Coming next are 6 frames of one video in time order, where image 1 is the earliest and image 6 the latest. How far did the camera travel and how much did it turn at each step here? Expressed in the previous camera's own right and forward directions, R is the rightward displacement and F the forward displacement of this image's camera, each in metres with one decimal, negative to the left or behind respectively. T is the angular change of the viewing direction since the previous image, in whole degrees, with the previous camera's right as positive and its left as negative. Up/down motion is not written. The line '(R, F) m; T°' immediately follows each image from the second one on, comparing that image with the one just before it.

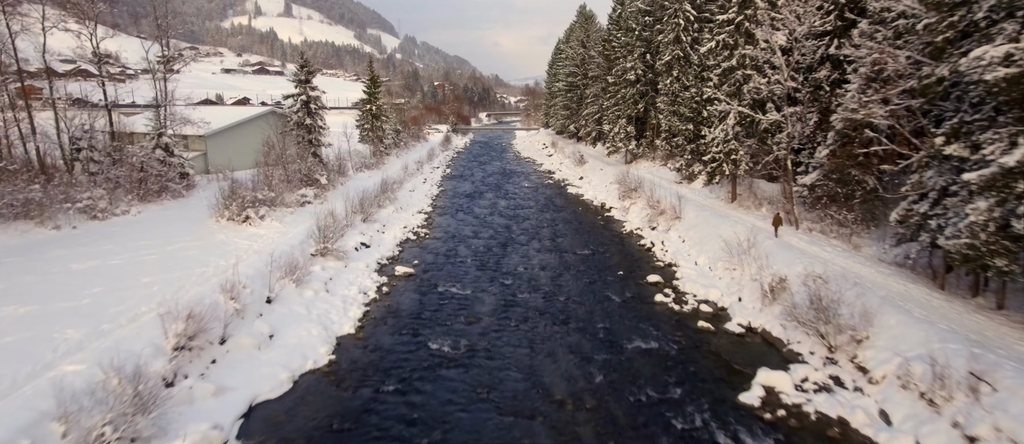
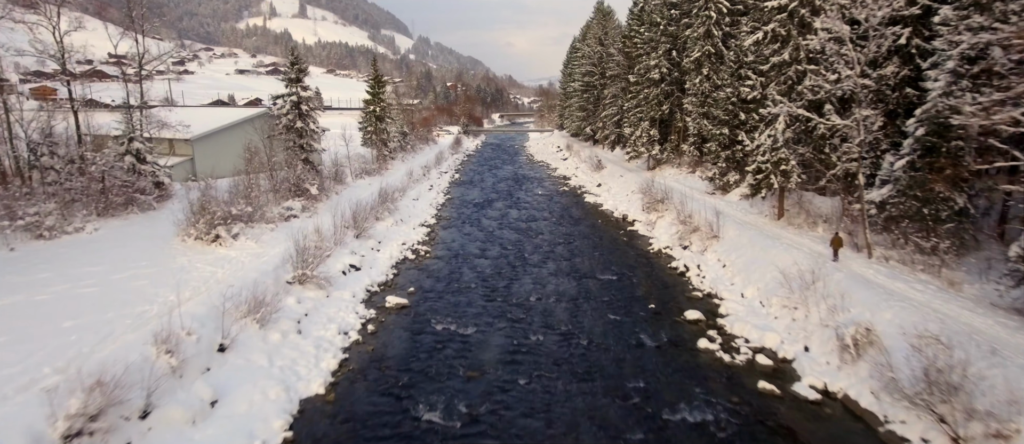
(0.0, +2.8) m; -1°
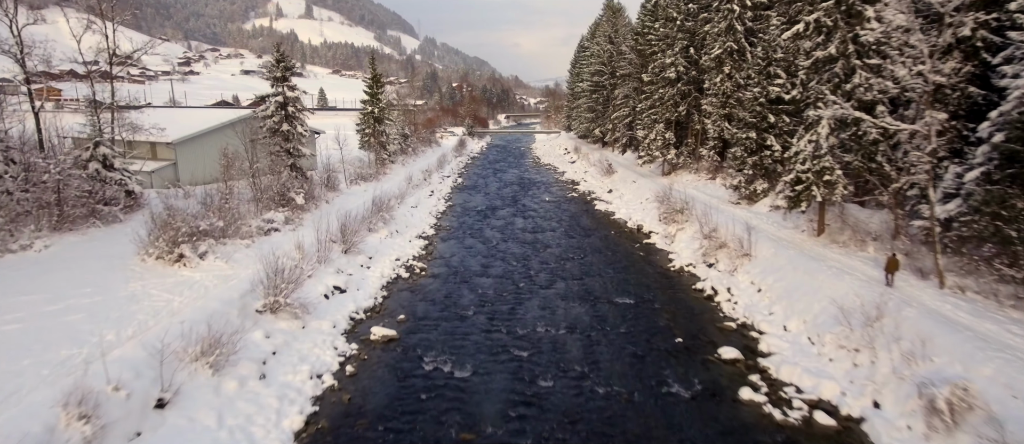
(0.0, +2.1) m; -1°
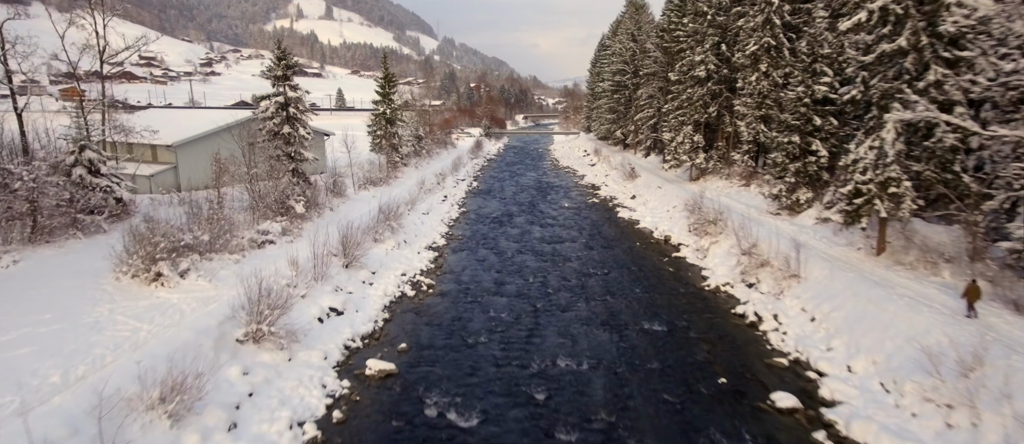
(0.0, +1.8) m; -2°
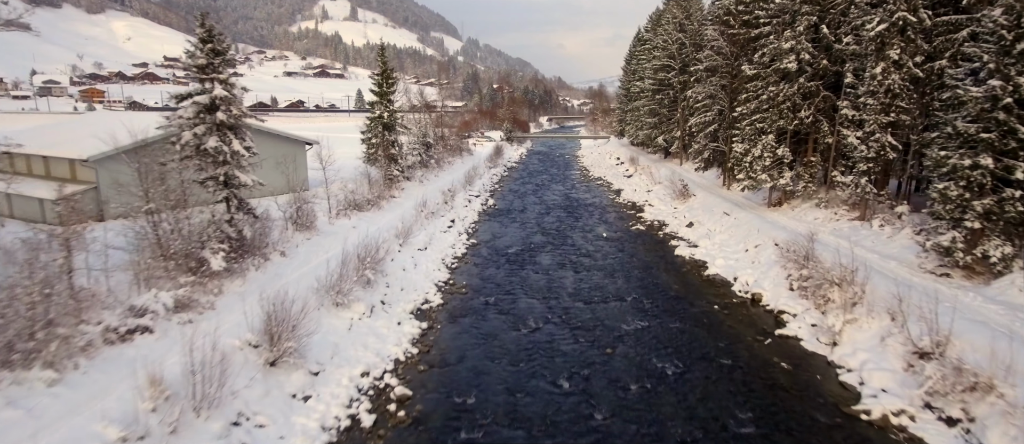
(0.0, +6.7) m; -2°
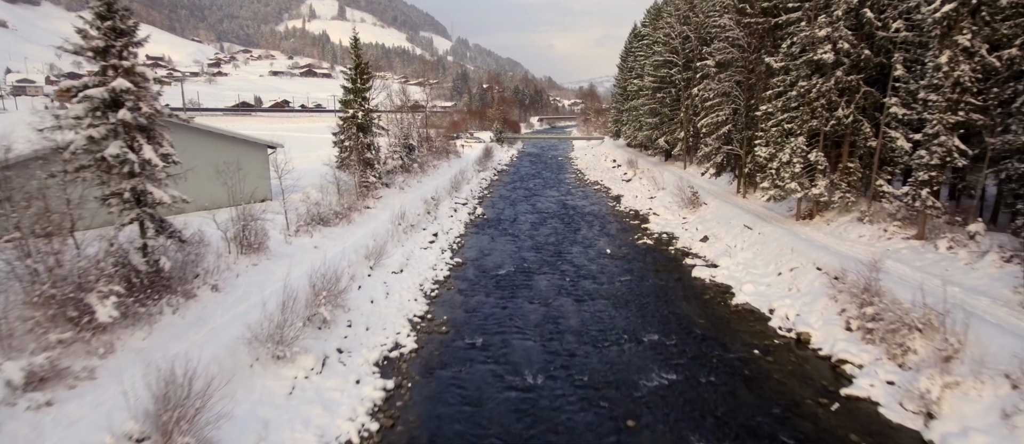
(0.0, +3.2) m; +1°
